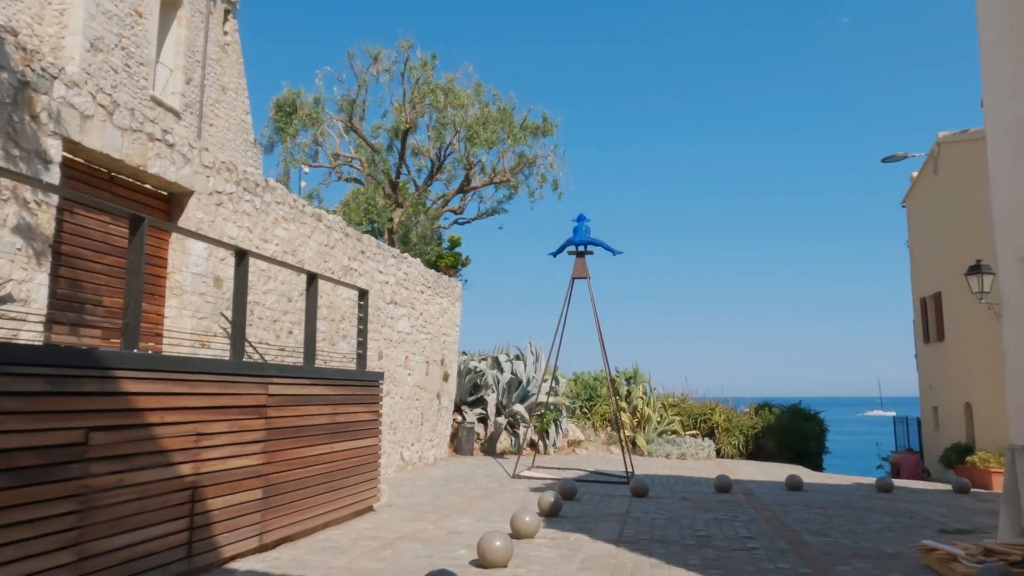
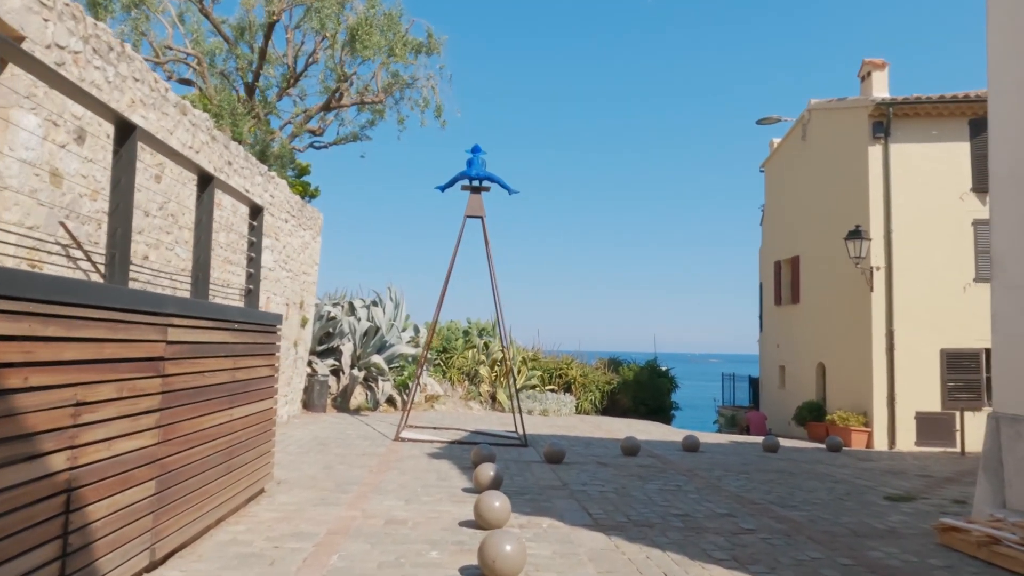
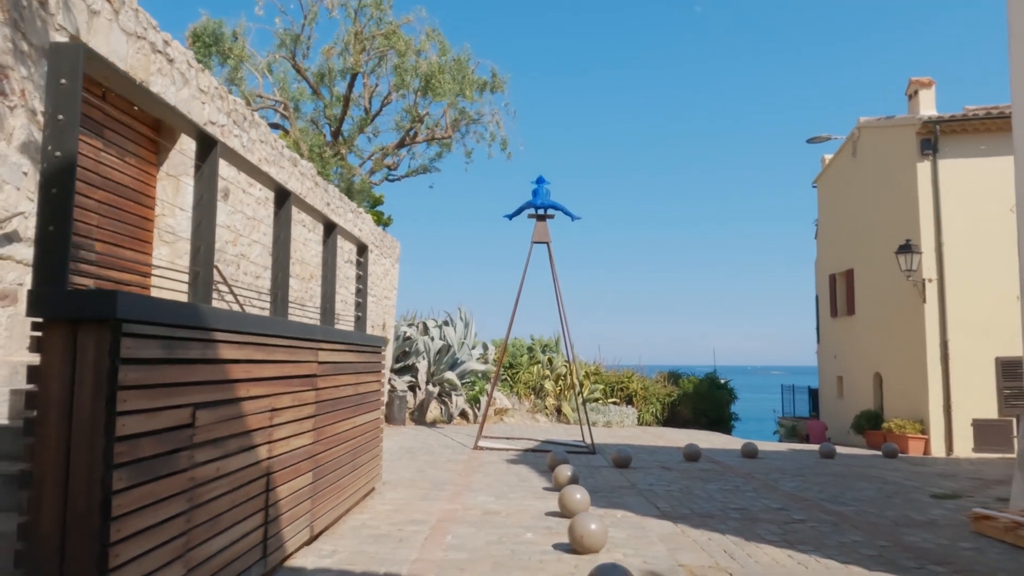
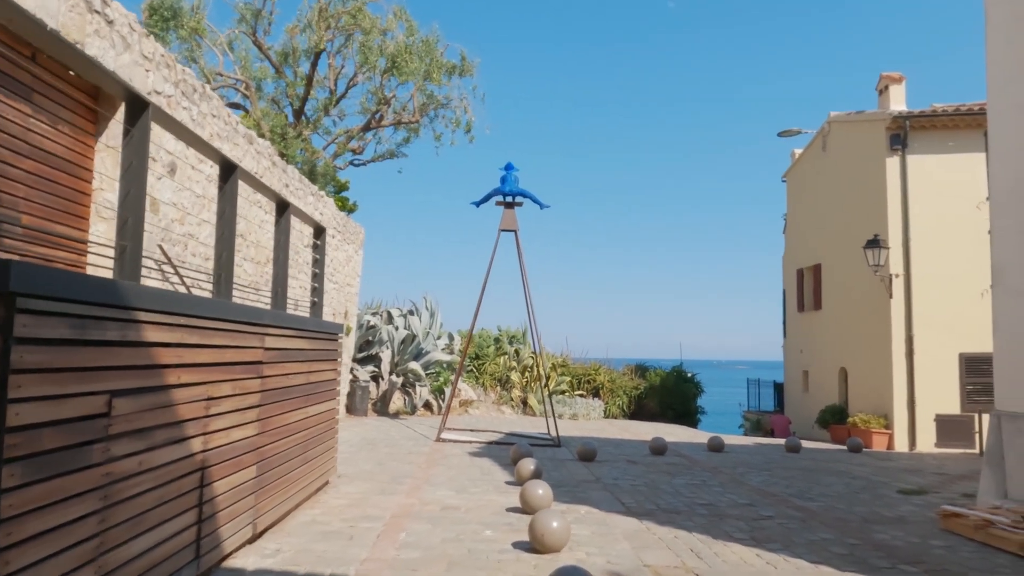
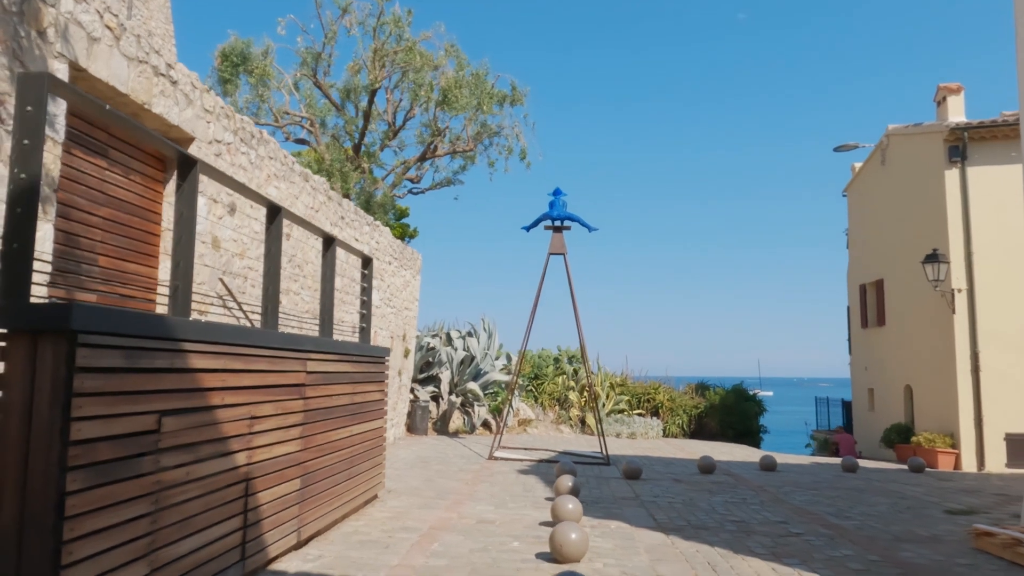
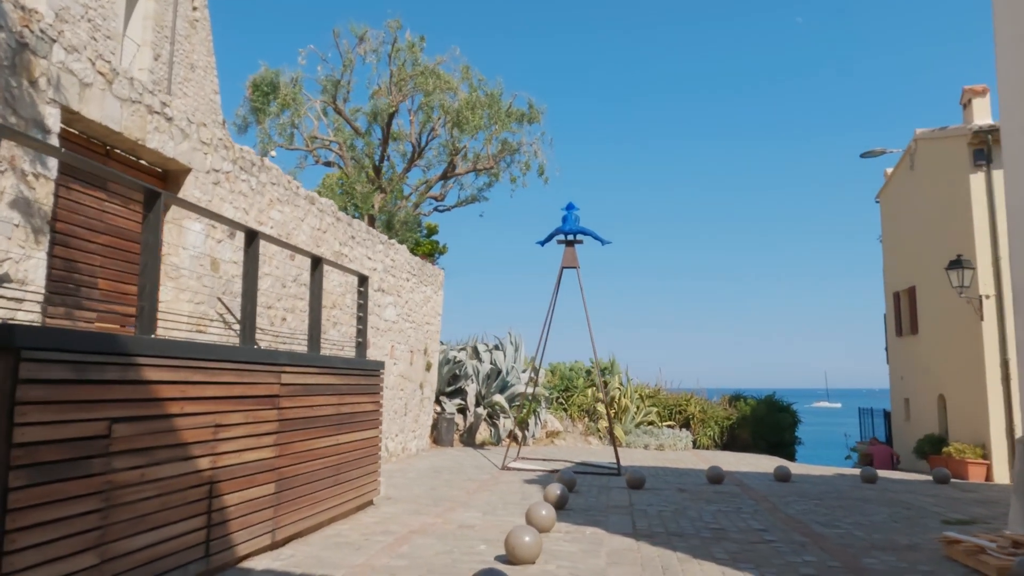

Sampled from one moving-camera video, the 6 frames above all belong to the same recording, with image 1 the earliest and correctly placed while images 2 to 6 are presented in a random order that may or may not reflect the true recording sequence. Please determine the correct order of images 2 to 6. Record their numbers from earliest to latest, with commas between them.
6, 5, 3, 4, 2
